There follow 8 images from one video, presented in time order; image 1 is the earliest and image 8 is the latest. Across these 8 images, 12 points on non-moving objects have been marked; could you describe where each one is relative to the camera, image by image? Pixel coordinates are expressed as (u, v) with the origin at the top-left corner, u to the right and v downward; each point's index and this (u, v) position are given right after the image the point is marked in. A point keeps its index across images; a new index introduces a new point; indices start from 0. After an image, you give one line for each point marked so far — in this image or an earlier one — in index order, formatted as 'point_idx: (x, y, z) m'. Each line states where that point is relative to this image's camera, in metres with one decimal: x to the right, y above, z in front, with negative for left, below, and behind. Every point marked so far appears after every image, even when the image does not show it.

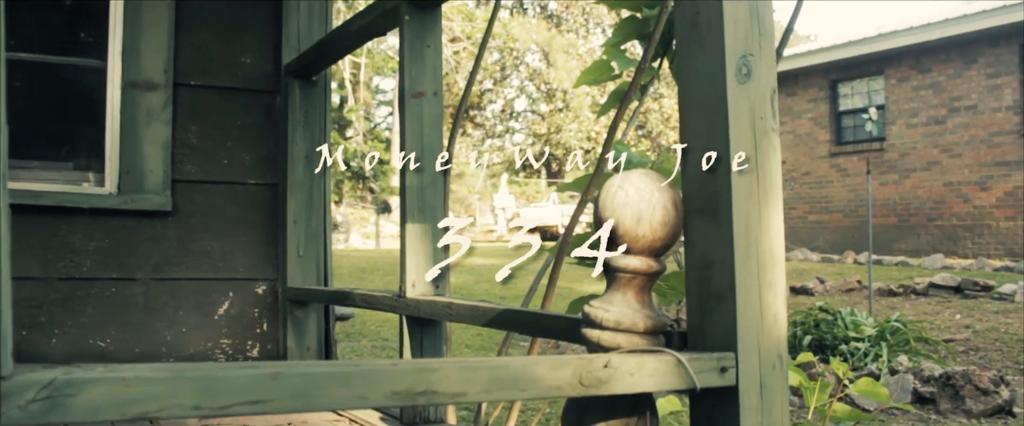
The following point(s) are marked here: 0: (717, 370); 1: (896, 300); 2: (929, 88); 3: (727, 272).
0: (+0.3, -0.2, +1.3) m
1: (+3.1, -0.7, +8.0) m
2: (+4.8, +1.5, +11.4) m
3: (+0.3, -0.1, +1.3) m
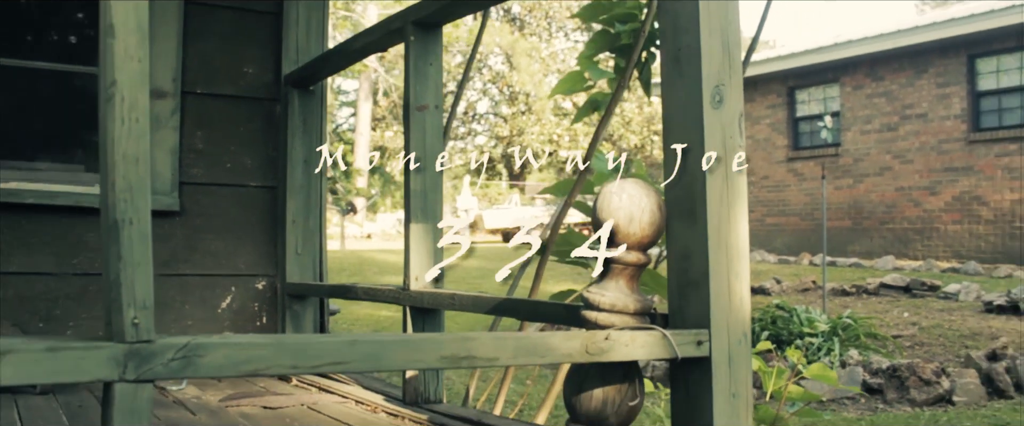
0: (+0.3, -0.2, +1.6) m
1: (+2.8, -0.7, +8.4) m
2: (+4.4, +1.4, +11.9) m
3: (+0.3, -0.1, +1.6) m
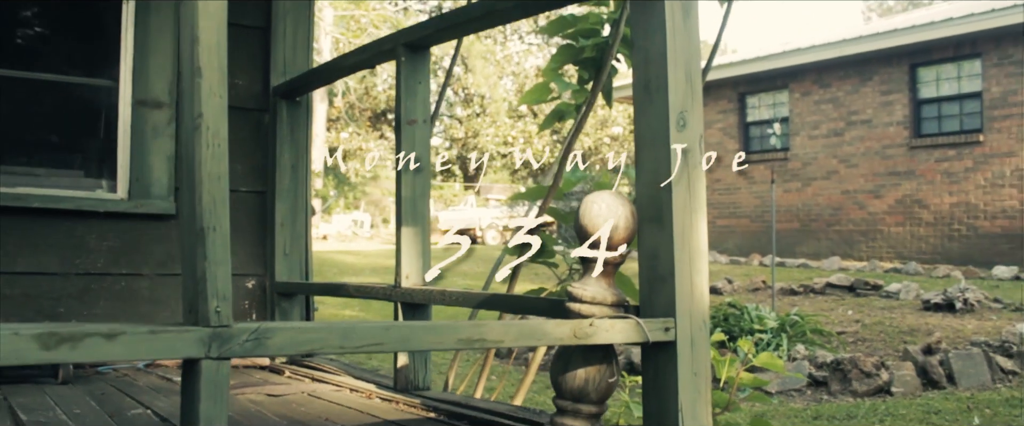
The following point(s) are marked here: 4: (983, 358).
0: (+0.3, -0.2, +1.8) m
1: (+2.5, -0.7, +8.8) m
2: (+3.9, +1.4, +12.3) m
3: (+0.3, -0.1, +1.9) m
4: (+2.6, -0.8, +5.5) m
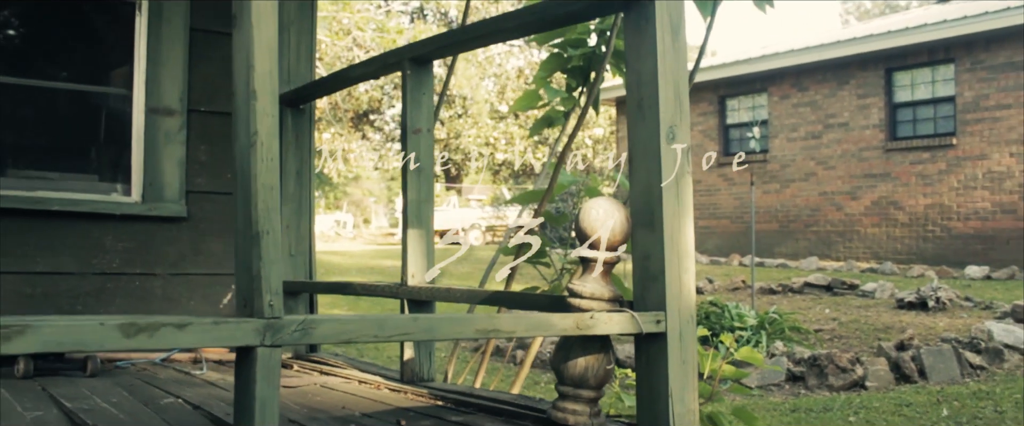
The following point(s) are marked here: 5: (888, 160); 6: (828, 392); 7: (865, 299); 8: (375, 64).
0: (+0.3, -0.2, +2.0) m
1: (+2.4, -0.8, +9.0) m
2: (+3.7, +1.4, +12.6) m
3: (+0.3, -0.1, +2.1) m
4: (+2.5, -0.8, +5.7) m
5: (+4.4, +0.6, +11.7) m
6: (+1.7, -1.0, +5.4) m
7: (+3.1, -0.7, +8.7) m
8: (-0.4, +0.5, +3.1) m
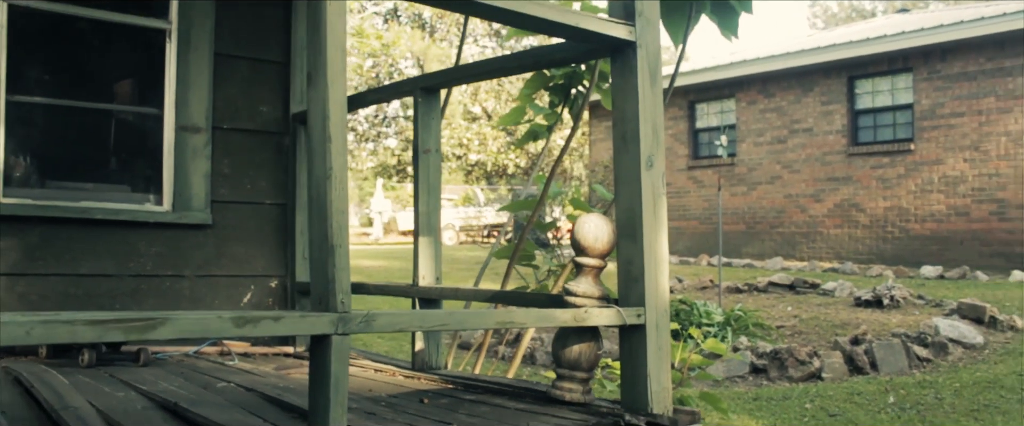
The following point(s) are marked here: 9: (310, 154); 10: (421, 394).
0: (+0.3, -0.3, +2.5) m
1: (+2.2, -0.8, +9.5) m
2: (+3.4, +1.3, +13.2) m
3: (+0.3, -0.1, +2.5) m
4: (+2.4, -0.8, +6.2) m
5: (+4.1, +0.6, +12.2) m
6: (+1.6, -1.0, +5.9) m
7: (+2.9, -0.8, +9.2) m
8: (-0.4, +0.4, +3.5) m
9: (-0.4, +0.1, +2.0) m
10: (-0.3, -0.5, +2.8) m
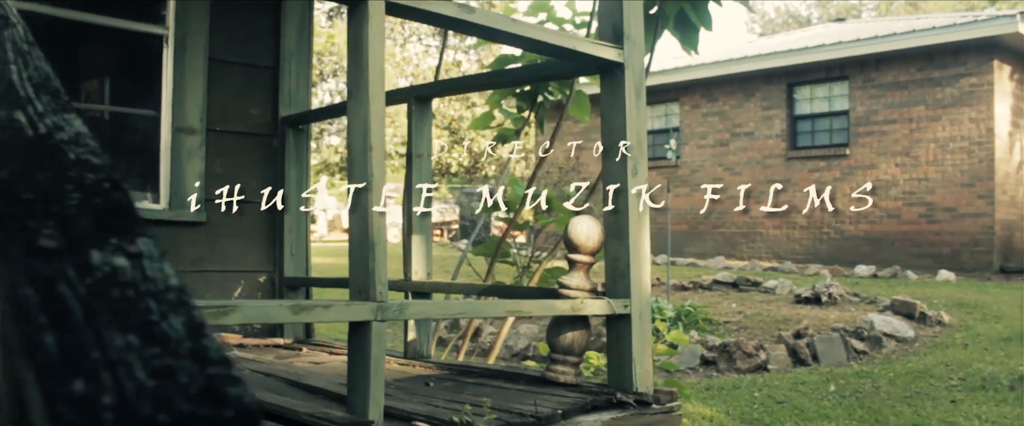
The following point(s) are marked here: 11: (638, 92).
0: (+0.3, -0.3, +2.8) m
1: (+1.8, -0.8, +9.9) m
2: (+2.8, +1.3, +13.6) m
3: (+0.3, -0.1, +2.8) m
4: (+2.2, -0.8, +6.7) m
5: (+3.5, +0.6, +12.8) m
6: (+1.4, -1.0, +6.3) m
7: (+2.5, -0.8, +9.7) m
8: (-0.5, +0.4, +3.8) m
9: (-0.4, +0.1, +2.3) m
10: (-0.3, -0.5, +3.1) m
11: (+0.4, +0.3, +2.9) m
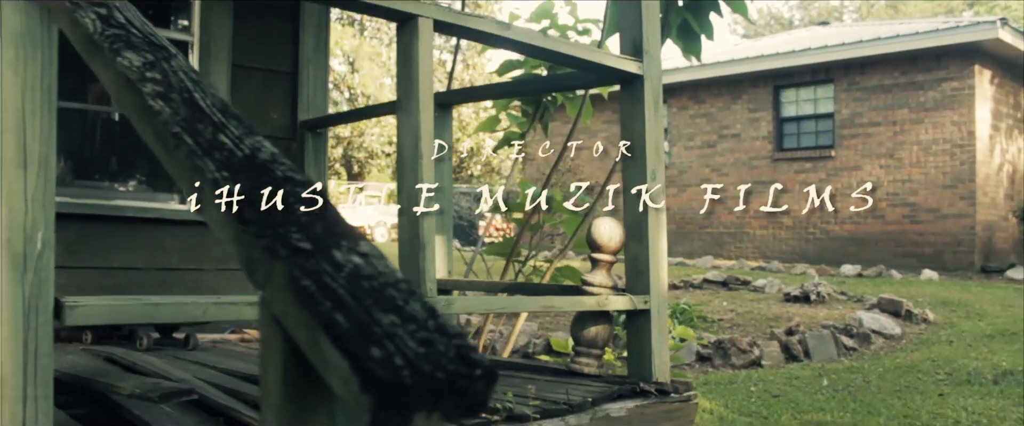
0: (+0.4, -0.3, +3.0) m
1: (+1.7, -0.8, +10.2) m
2: (+2.7, +1.3, +13.9) m
3: (+0.4, -0.1, +3.0) m
4: (+2.2, -0.9, +6.9) m
5: (+3.4, +0.6, +13.0) m
6: (+1.4, -1.0, +6.5) m
7: (+2.4, -0.8, +9.9) m
8: (-0.4, +0.4, +4.0) m
9: (-0.3, +0.1, +2.5) m
10: (-0.2, -0.5, +3.3) m
11: (+0.4, +0.3, +3.1) m
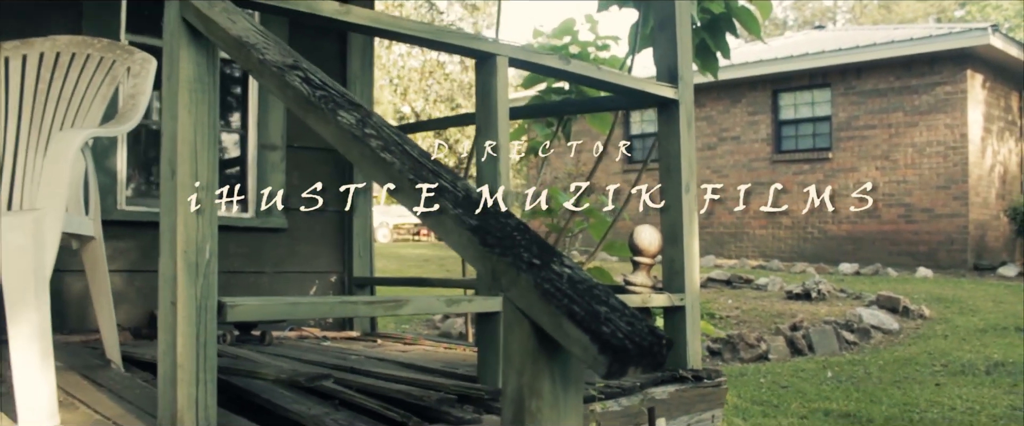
0: (+0.6, -0.3, +3.4) m
1: (+1.8, -0.8, +10.6) m
2: (+2.8, +1.3, +14.3) m
3: (+0.6, -0.2, +3.4) m
4: (+2.4, -0.9, +7.3) m
5: (+3.5, +0.6, +13.5) m
6: (+1.6, -1.0, +7.0) m
7: (+2.6, -0.8, +10.3) m
8: (-0.3, +0.4, +4.4) m
9: (-0.1, +0.1, +2.9) m
10: (0.0, -0.5, +3.7) m
11: (+0.6, +0.3, +3.5) m
